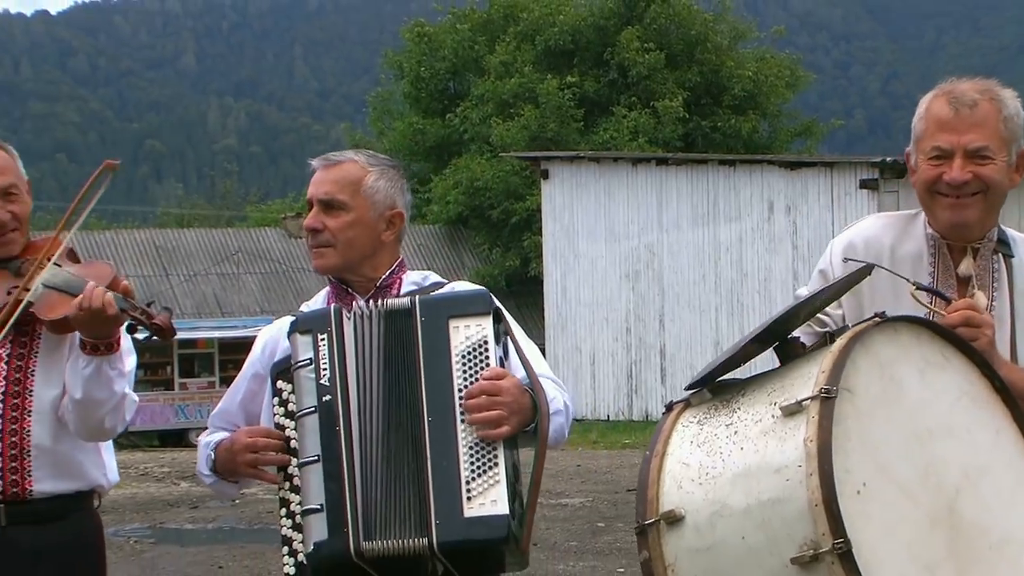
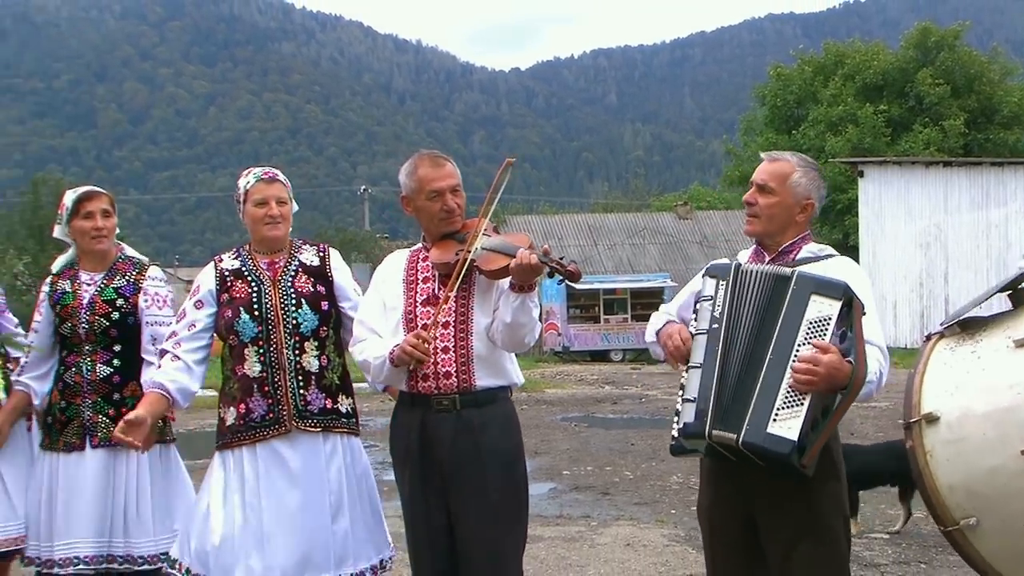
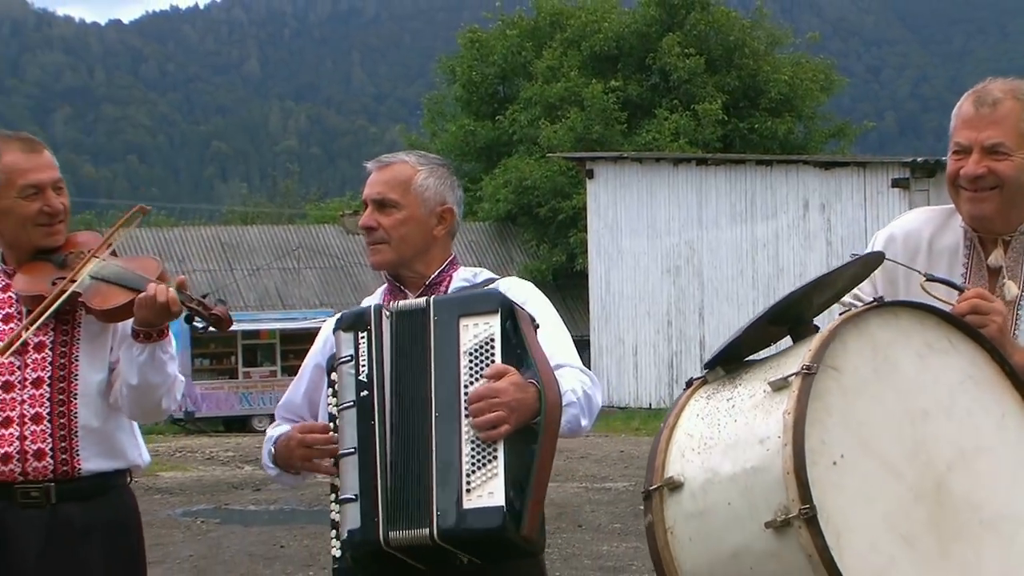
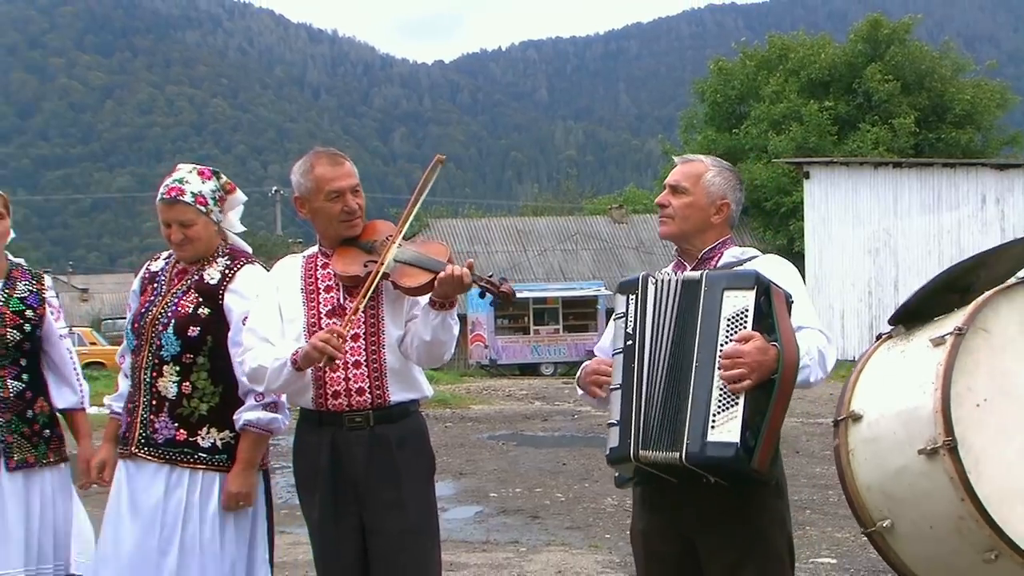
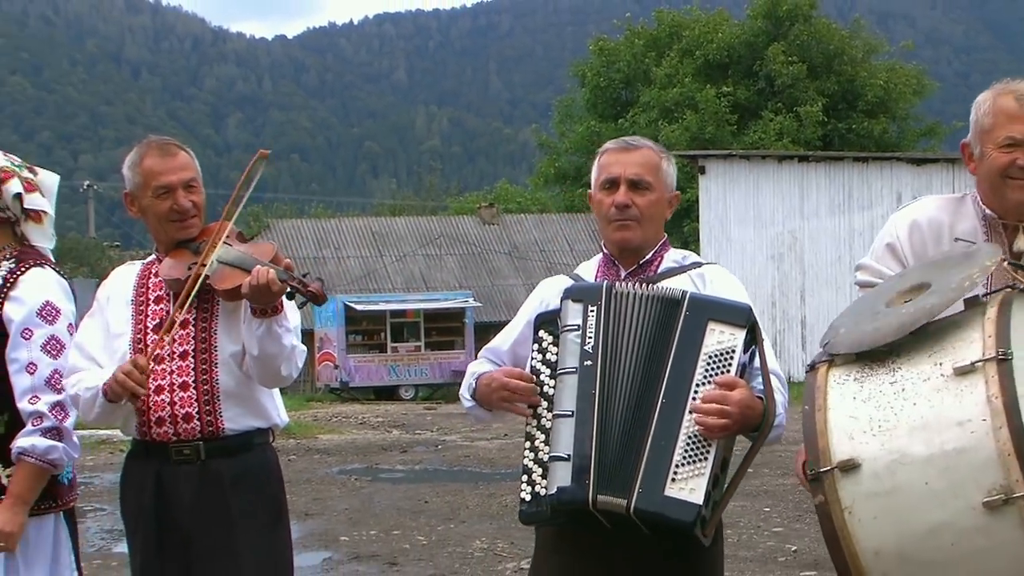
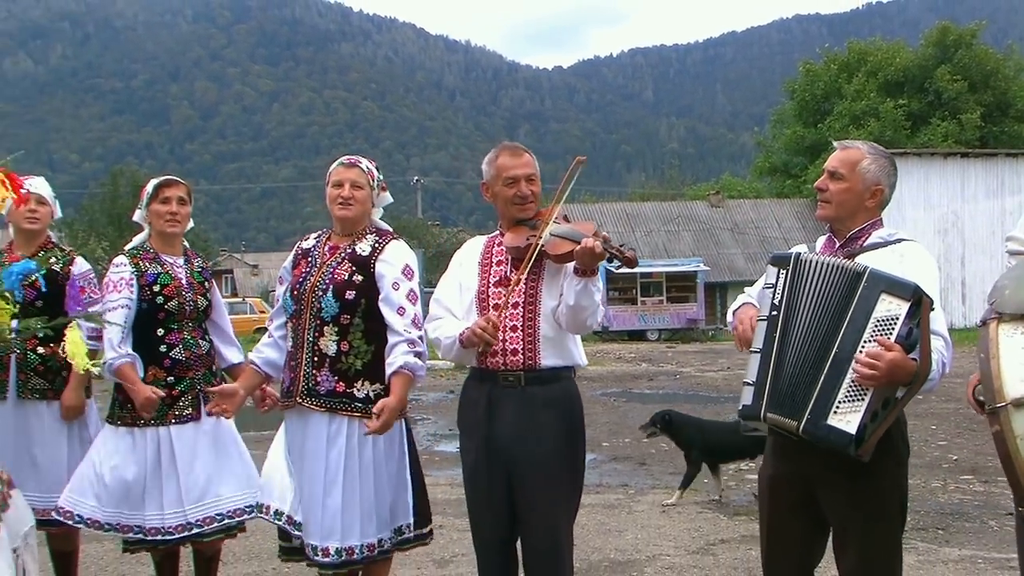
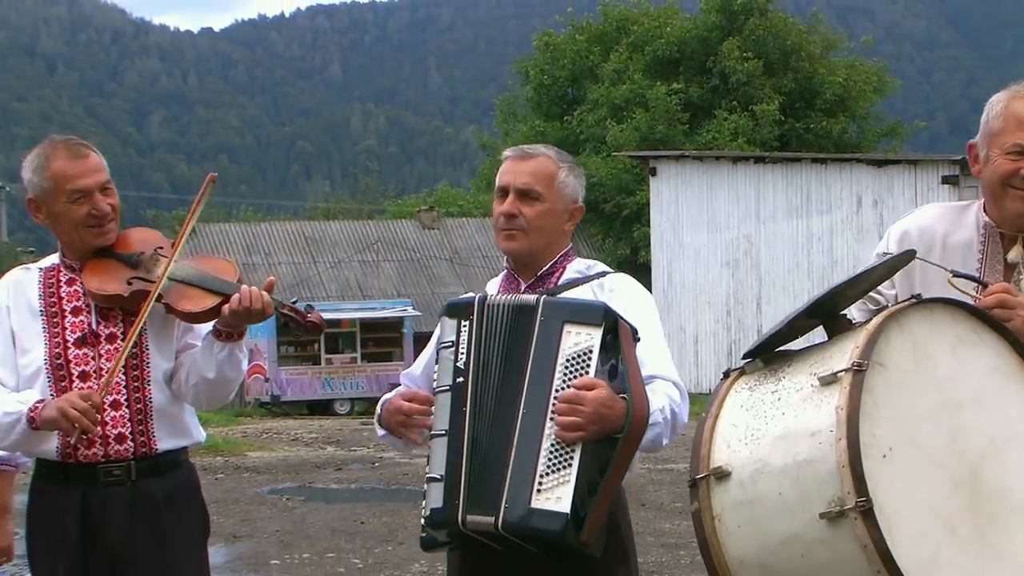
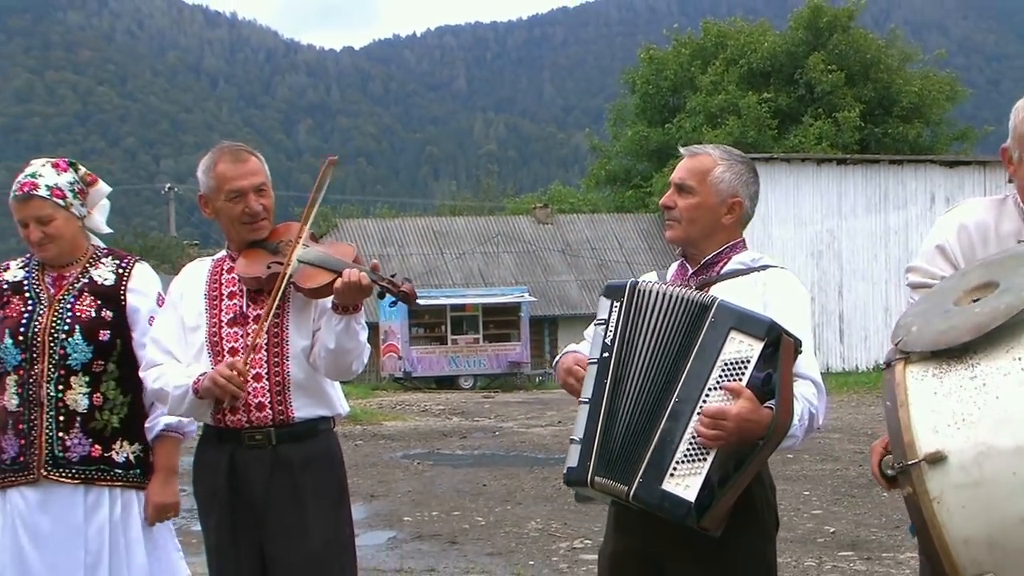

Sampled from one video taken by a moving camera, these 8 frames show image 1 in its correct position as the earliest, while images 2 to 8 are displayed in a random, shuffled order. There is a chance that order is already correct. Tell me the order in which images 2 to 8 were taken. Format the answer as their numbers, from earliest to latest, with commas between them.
3, 7, 5, 8, 4, 2, 6
